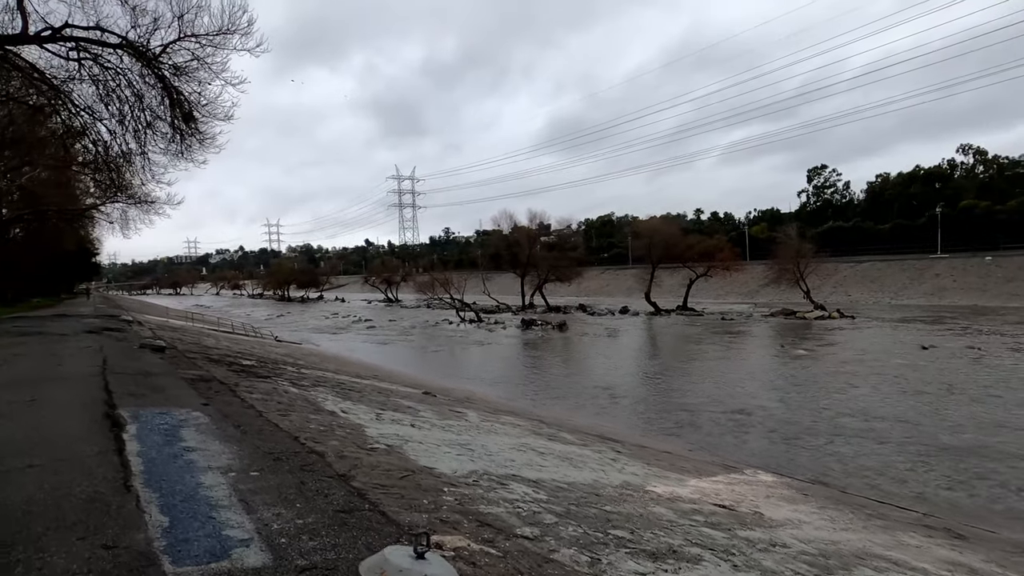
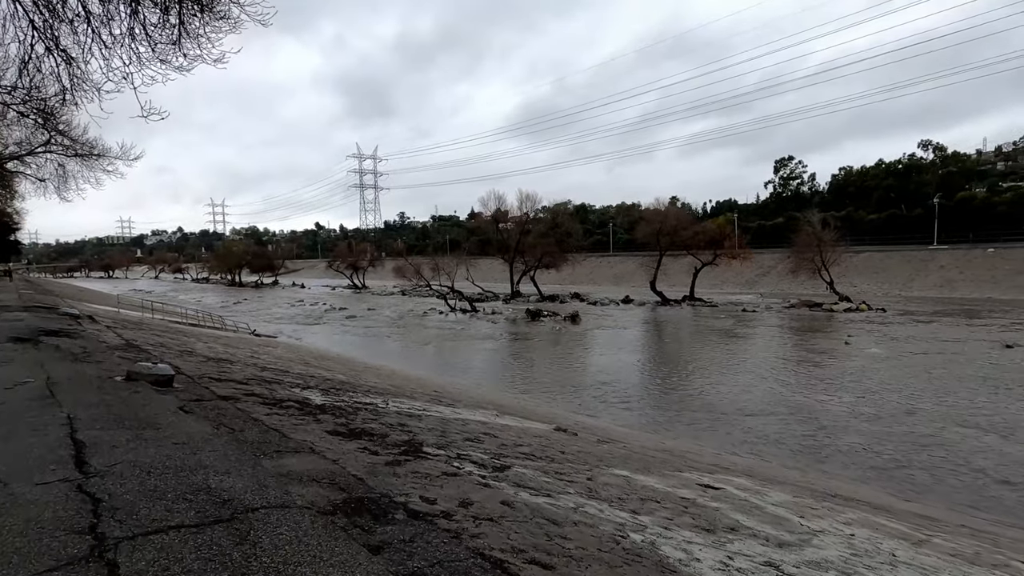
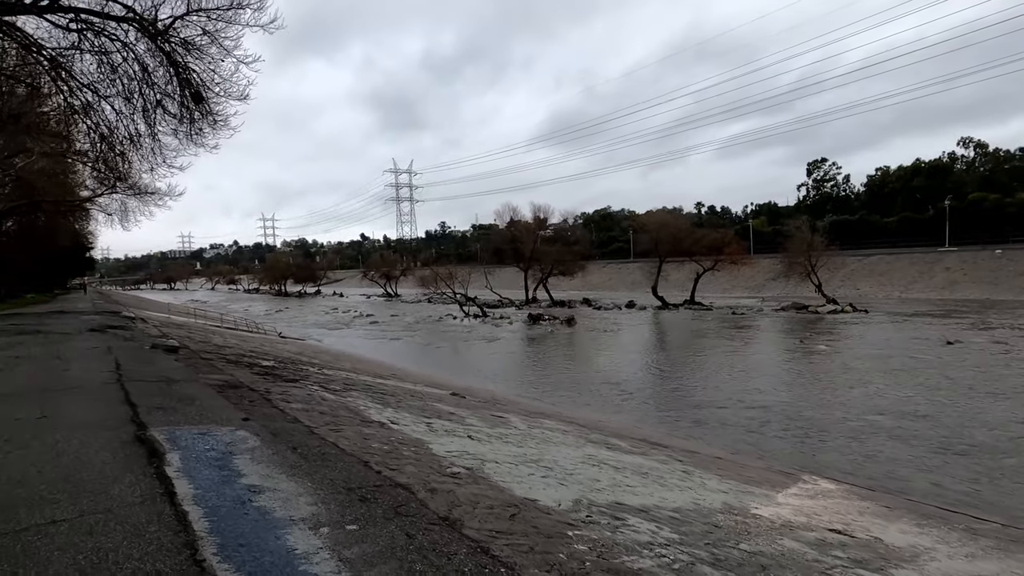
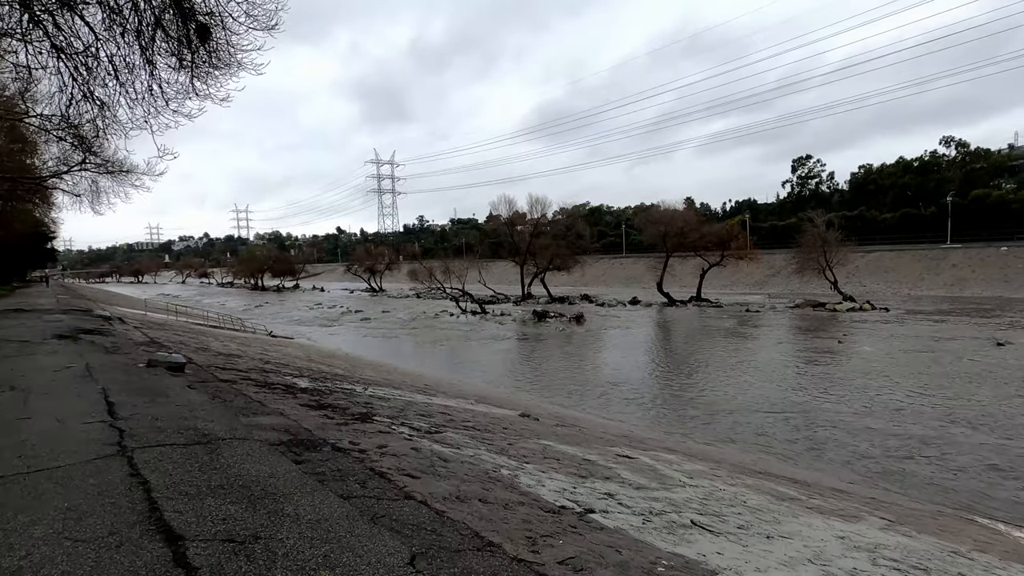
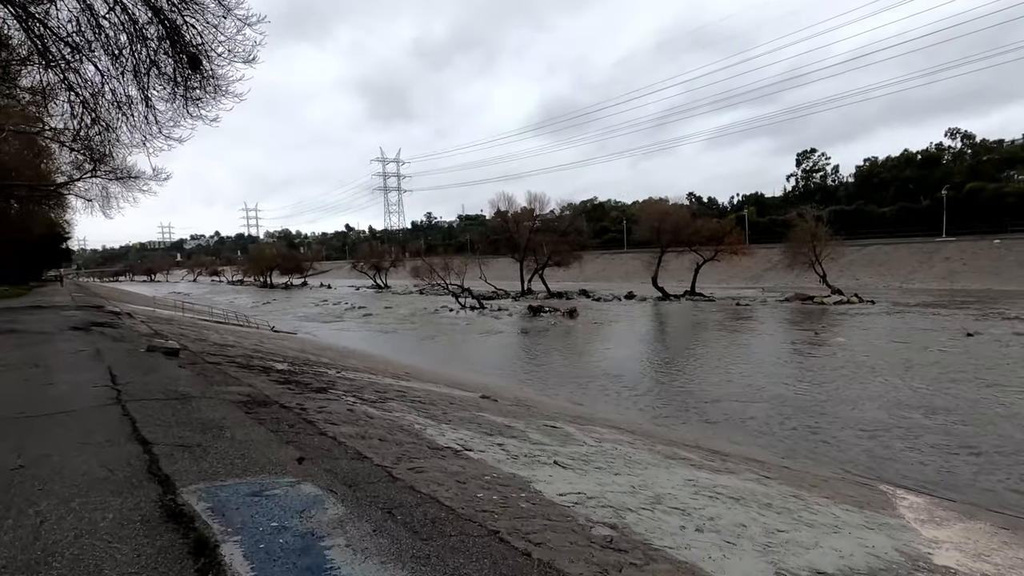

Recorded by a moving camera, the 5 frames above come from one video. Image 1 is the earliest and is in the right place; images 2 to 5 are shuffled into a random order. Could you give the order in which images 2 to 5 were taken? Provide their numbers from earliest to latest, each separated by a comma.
3, 5, 4, 2
